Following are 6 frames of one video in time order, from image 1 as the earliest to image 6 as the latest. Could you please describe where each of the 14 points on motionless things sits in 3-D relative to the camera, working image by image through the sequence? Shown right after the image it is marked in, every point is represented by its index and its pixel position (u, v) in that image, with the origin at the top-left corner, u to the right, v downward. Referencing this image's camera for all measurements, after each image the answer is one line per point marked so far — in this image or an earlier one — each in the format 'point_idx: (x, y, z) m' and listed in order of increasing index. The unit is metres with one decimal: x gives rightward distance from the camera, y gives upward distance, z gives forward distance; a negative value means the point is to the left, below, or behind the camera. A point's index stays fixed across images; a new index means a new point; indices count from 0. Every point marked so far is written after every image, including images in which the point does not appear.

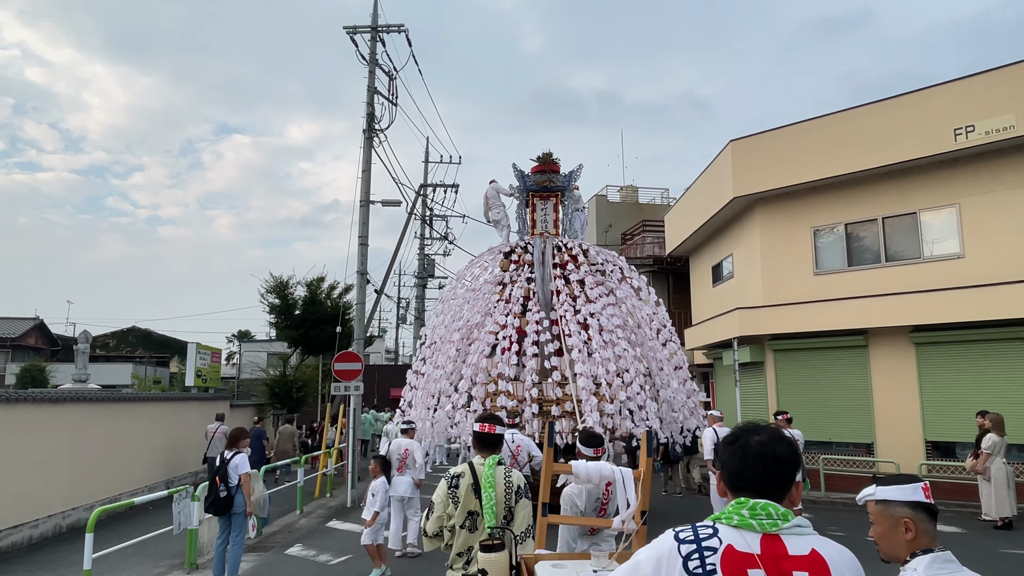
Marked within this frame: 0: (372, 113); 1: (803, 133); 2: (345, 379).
0: (-3.6, +4.6, +15.3) m
1: (+5.6, +2.9, +11.4) m
2: (-2.9, -1.5, +10.1) m
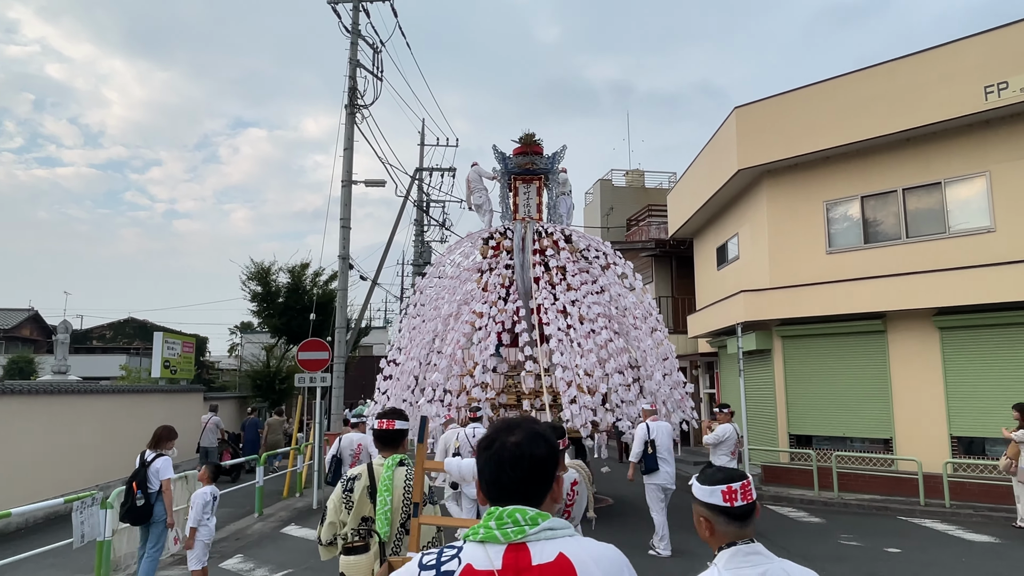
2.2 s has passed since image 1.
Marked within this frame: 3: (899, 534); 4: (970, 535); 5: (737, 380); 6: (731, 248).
0: (-3.8, +4.9, +14.4) m
1: (+5.3, +3.3, +10.3) m
2: (-3.2, -1.3, +9.3) m
3: (+4.7, -3.0, +7.2) m
4: (+5.5, -3.0, +7.1) m
5: (+4.8, -2.0, +12.7) m
6: (+4.7, +0.9, +12.8) m
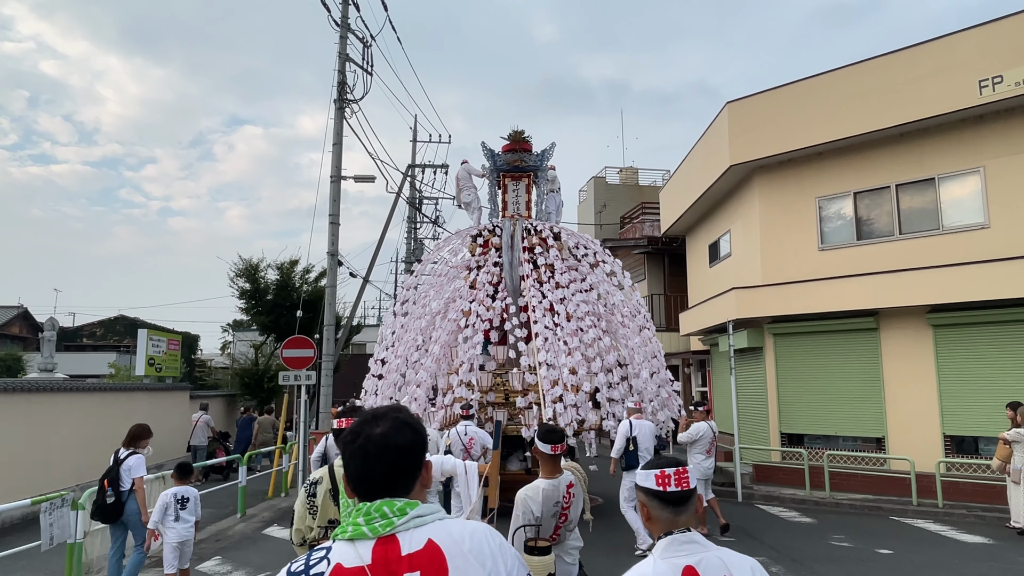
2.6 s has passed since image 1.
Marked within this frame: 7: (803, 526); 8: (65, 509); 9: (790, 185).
0: (-4.0, +5.0, +14.2) m
1: (+5.1, +3.3, +10.2) m
2: (-3.3, -1.2, +9.1) m
3: (+4.5, -3.0, +7.1) m
4: (+5.3, -2.9, +7.0) m
5: (+4.6, -1.9, +12.6) m
6: (+4.5, +0.9, +12.7) m
7: (+3.7, -3.0, +7.5) m
8: (-4.1, -2.0, +5.4) m
9: (+5.1, +1.9, +10.7) m
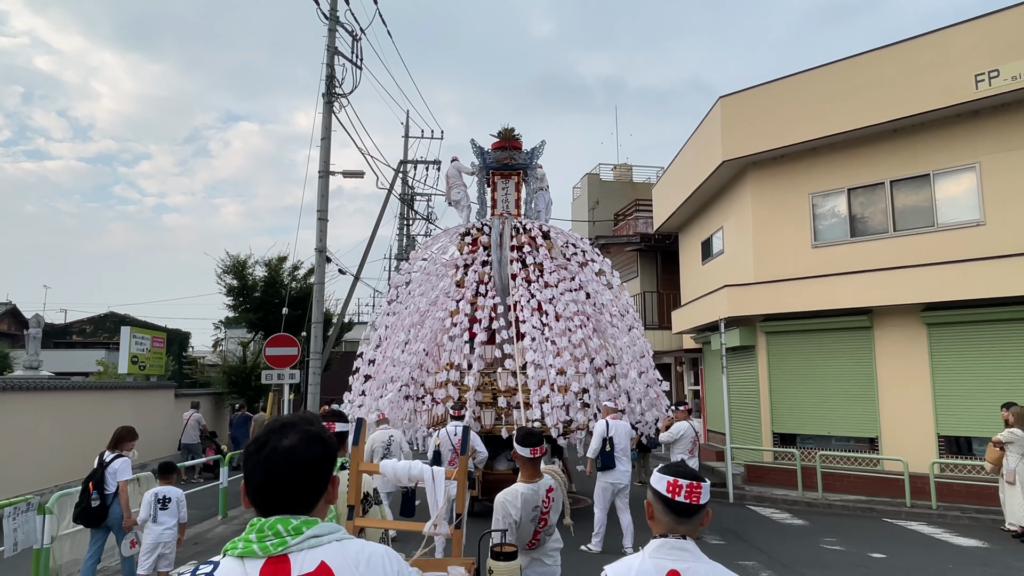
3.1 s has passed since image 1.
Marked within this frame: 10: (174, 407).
0: (-4.3, +5.1, +14.0) m
1: (+4.9, +3.4, +10.0) m
2: (-3.5, -1.2, +8.9) m
3: (+4.4, -2.9, +7.0) m
4: (+5.2, -2.9, +6.8) m
5: (+4.4, -1.9, +12.4) m
6: (+4.3, +1.0, +12.5) m
7: (+3.5, -3.0, +7.3) m
8: (-4.2, -2.0, +5.2) m
9: (+4.9, +1.9, +10.6) m
10: (-7.9, -2.8, +13.8) m
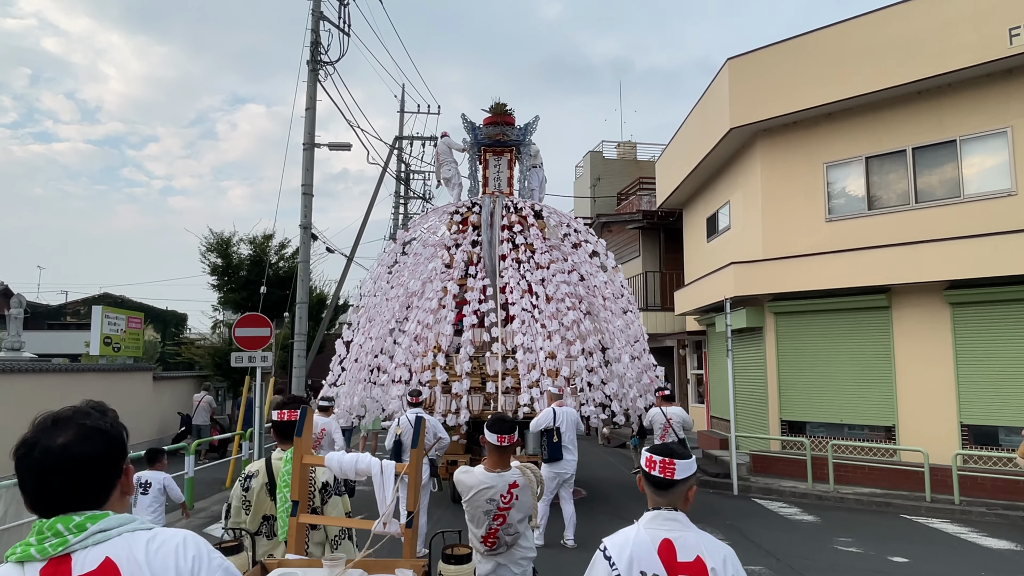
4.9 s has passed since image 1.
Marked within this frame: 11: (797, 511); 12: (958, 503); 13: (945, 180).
0: (-4.4, +5.5, +13.2) m
1: (+4.7, +3.7, +9.2) m
2: (-3.7, -0.8, +8.3) m
3: (+4.2, -2.7, +6.3) m
4: (+5.0, -2.6, +6.2) m
5: (+4.3, -1.4, +11.8) m
6: (+4.2, +1.4, +11.8) m
7: (+3.3, -2.7, +6.7) m
8: (-4.4, -1.7, +4.6) m
9: (+4.7, +2.3, +9.8) m
10: (-8.0, -2.3, +13.2) m
11: (+3.6, -2.8, +7.4) m
12: (+5.5, -2.6, +7.3) m
13: (+6.3, +1.5, +8.5) m
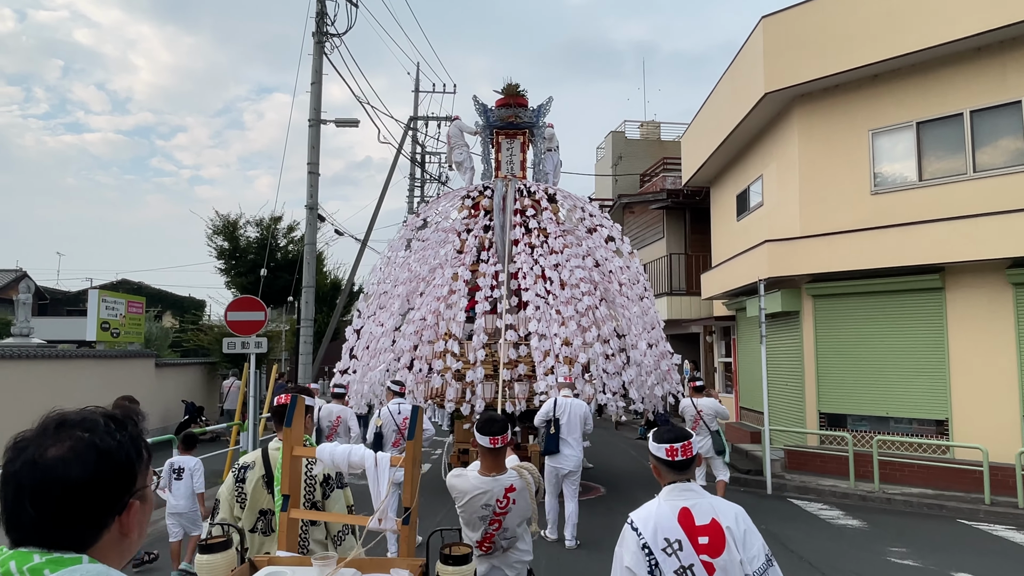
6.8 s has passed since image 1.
0: (-4.1, +5.9, +12.6) m
1: (+4.9, +4.0, +8.3) m
2: (-3.5, -0.6, +7.8) m
3: (+4.3, -2.5, +5.6) m
4: (+5.1, -2.4, +5.5) m
5: (+4.5, -1.1, +11.0) m
6: (+4.5, +1.7, +11.0) m
7: (+3.4, -2.5, +6.0) m
8: (-4.4, -1.6, +4.1) m
9: (+4.9, +2.6, +8.9) m
10: (-7.7, -1.9, +12.9) m
11: (+3.7, -2.6, +6.7) m
12: (+5.6, -2.4, +6.5) m
13: (+6.4, +1.8, +7.6) m
